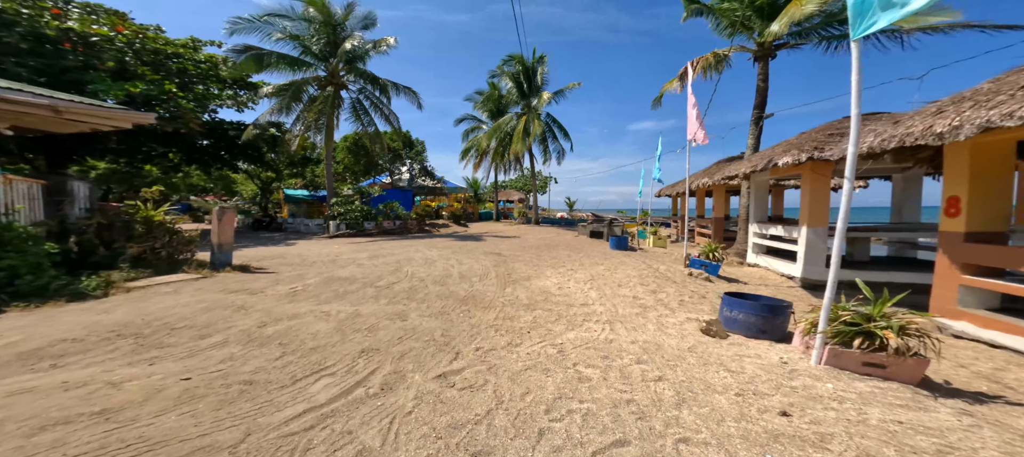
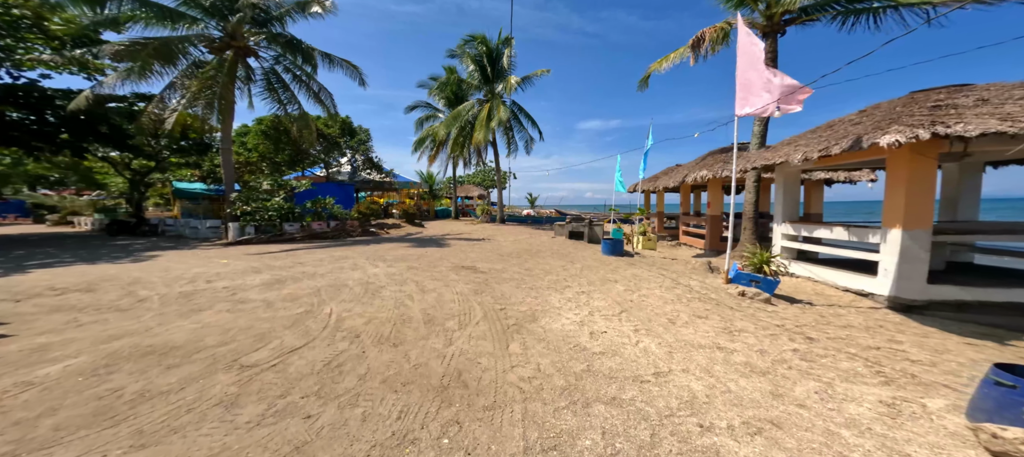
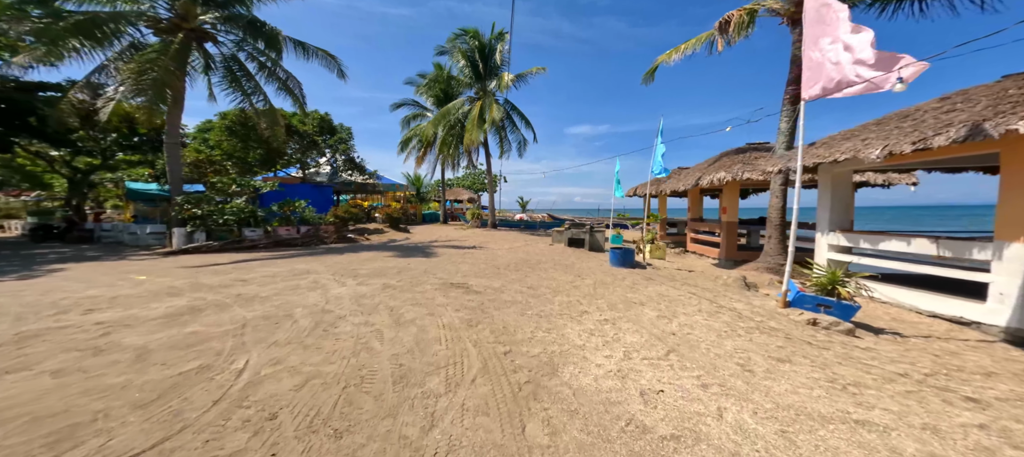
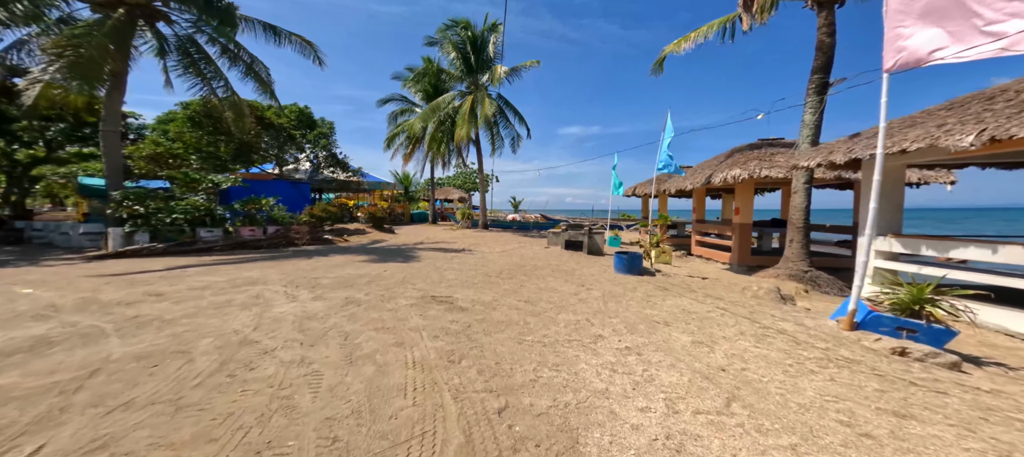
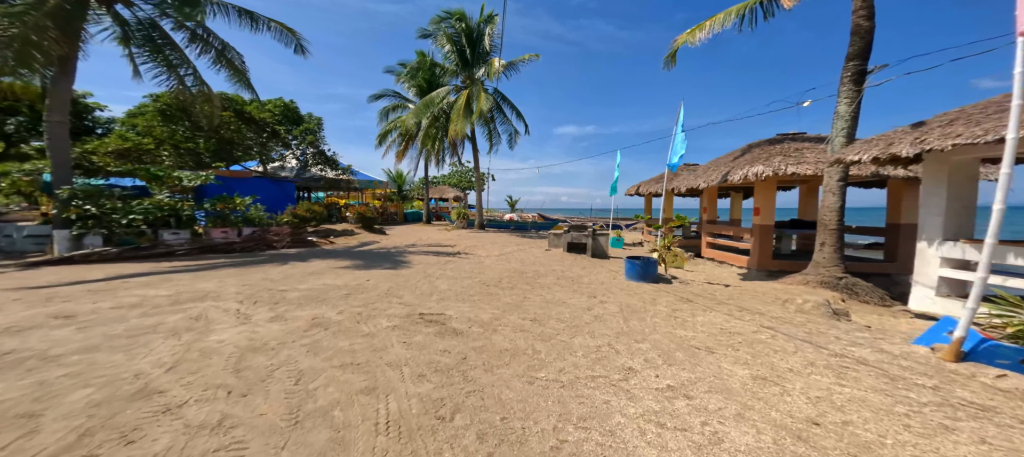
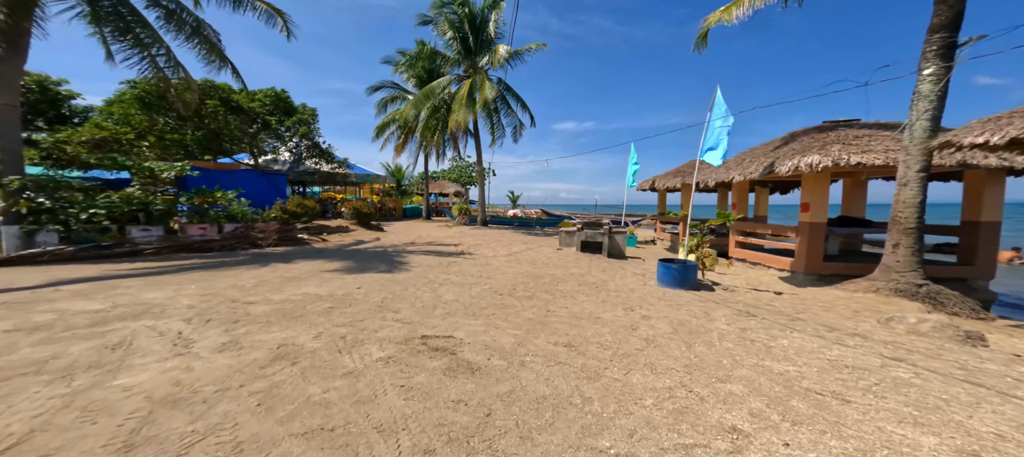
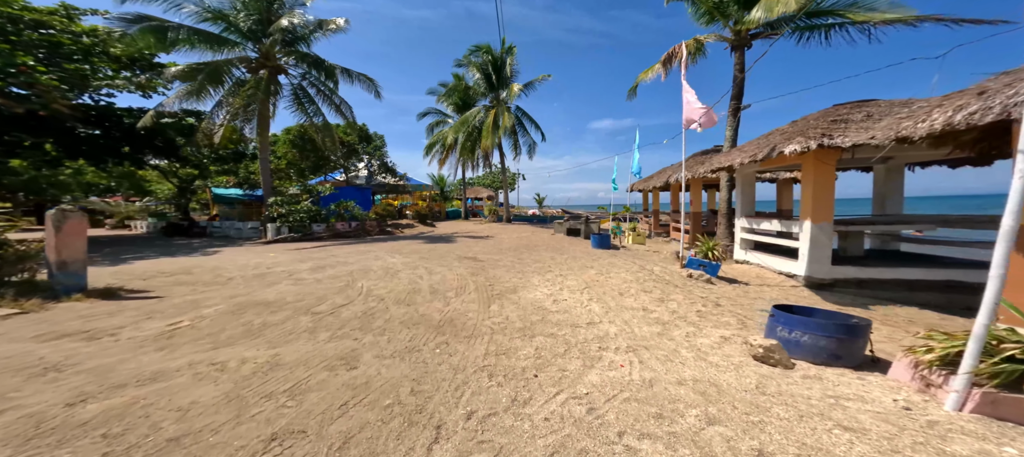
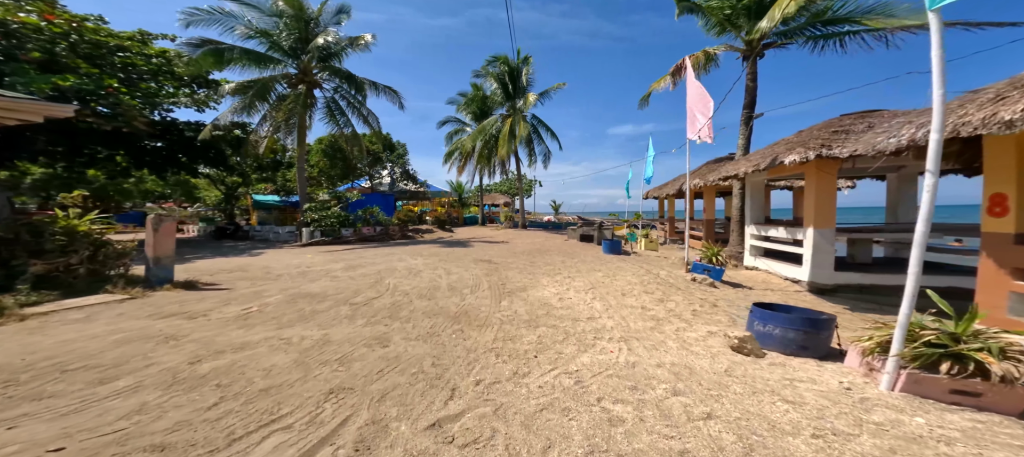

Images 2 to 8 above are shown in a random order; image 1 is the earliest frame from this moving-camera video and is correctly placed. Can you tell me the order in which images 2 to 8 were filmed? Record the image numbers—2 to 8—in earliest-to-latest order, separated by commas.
8, 7, 2, 3, 4, 5, 6
